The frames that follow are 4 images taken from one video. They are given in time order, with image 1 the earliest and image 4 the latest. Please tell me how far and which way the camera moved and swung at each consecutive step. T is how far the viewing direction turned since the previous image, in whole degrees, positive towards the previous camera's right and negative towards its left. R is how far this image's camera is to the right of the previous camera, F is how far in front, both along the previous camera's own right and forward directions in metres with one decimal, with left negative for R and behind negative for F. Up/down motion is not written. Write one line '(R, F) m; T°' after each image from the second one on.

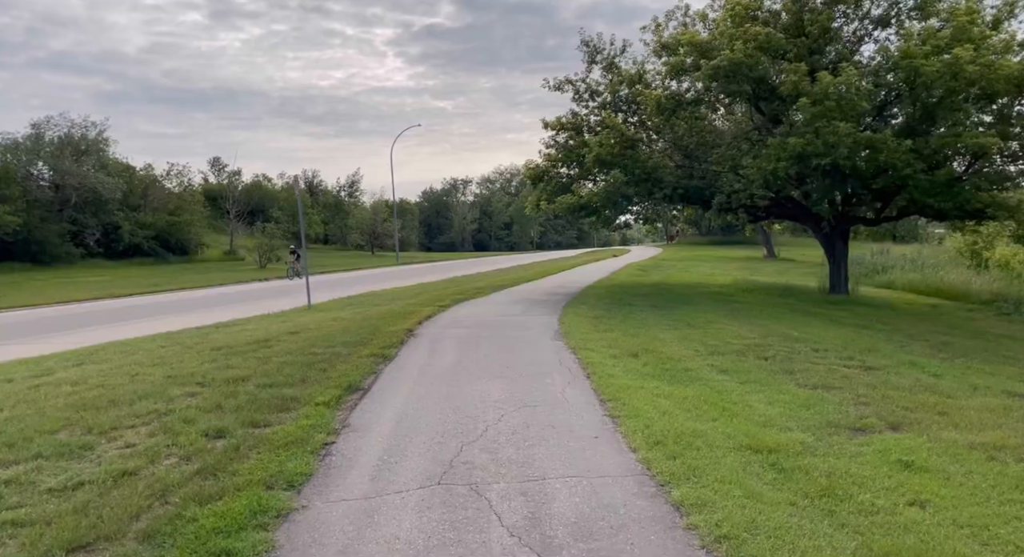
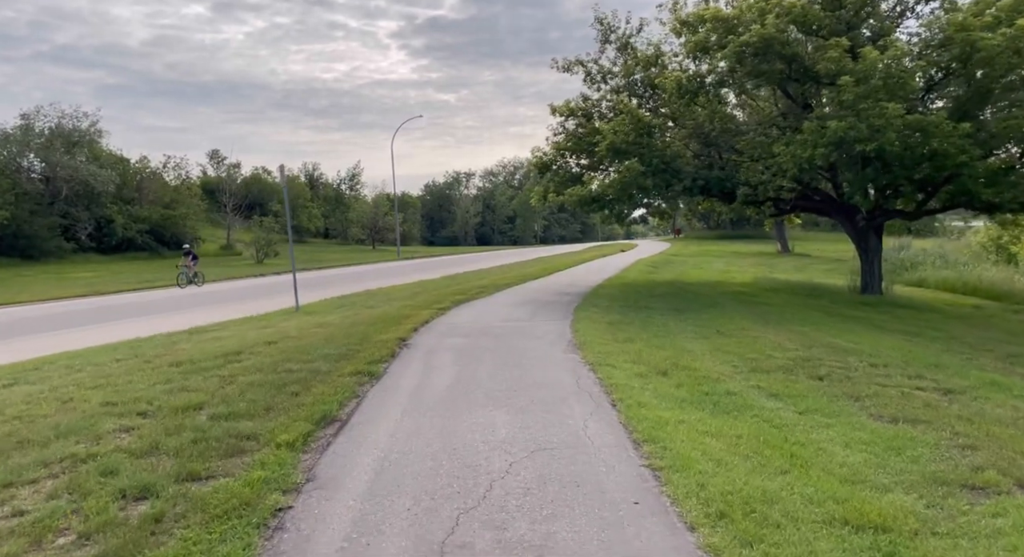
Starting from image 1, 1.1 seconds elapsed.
(-0.1, +1.5) m; 0°
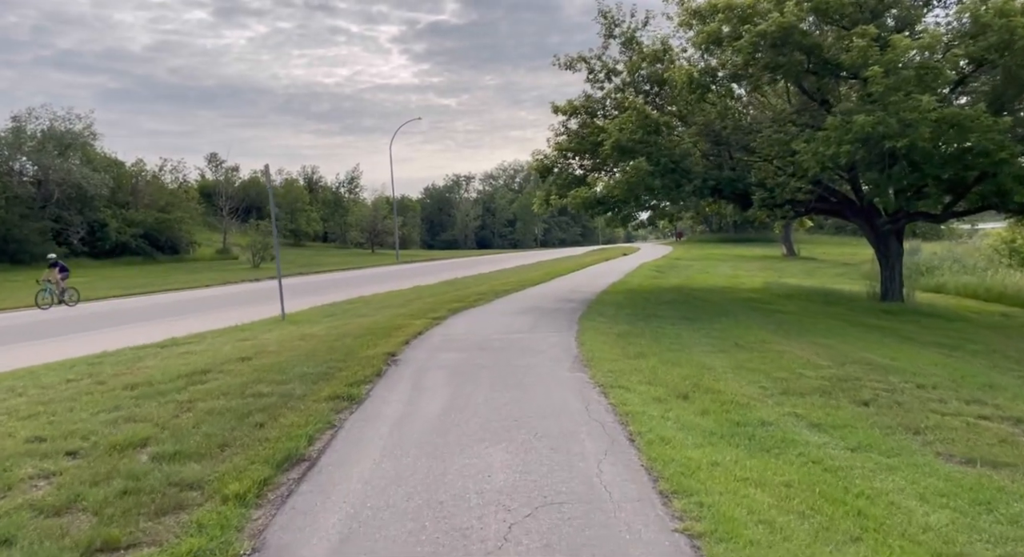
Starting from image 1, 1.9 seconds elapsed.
(0.0, +1.1) m; 0°
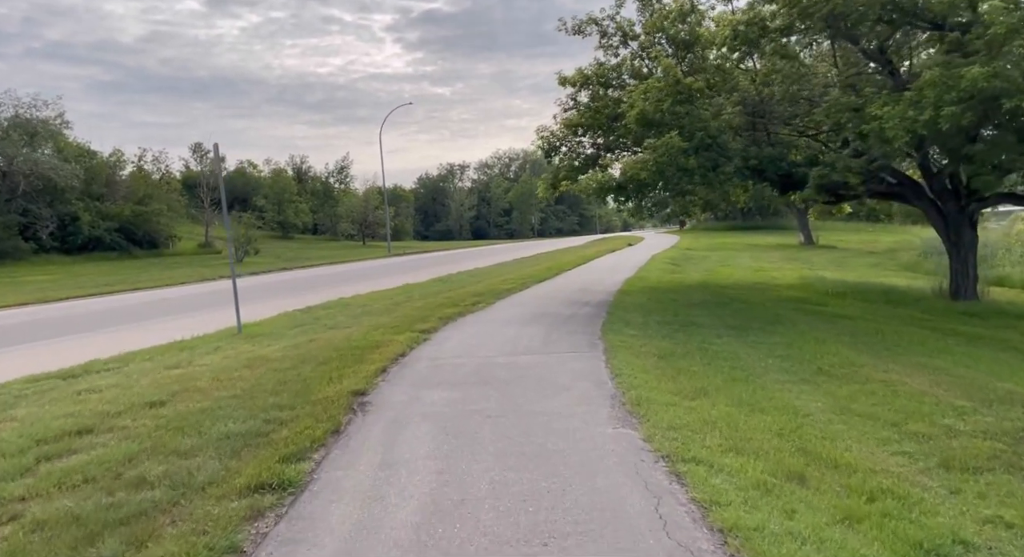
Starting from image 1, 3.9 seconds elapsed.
(-0.2, +2.8) m; 0°
